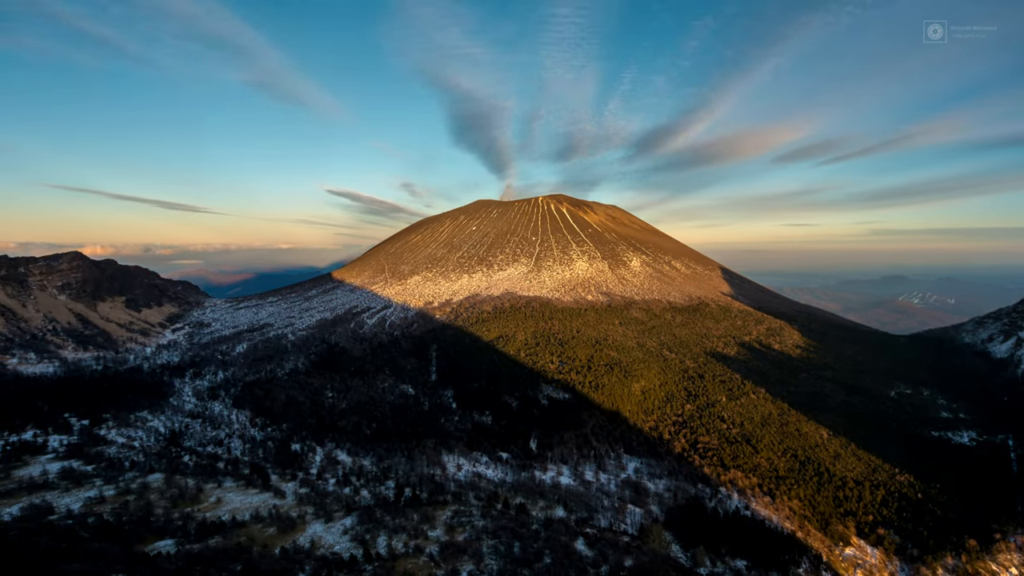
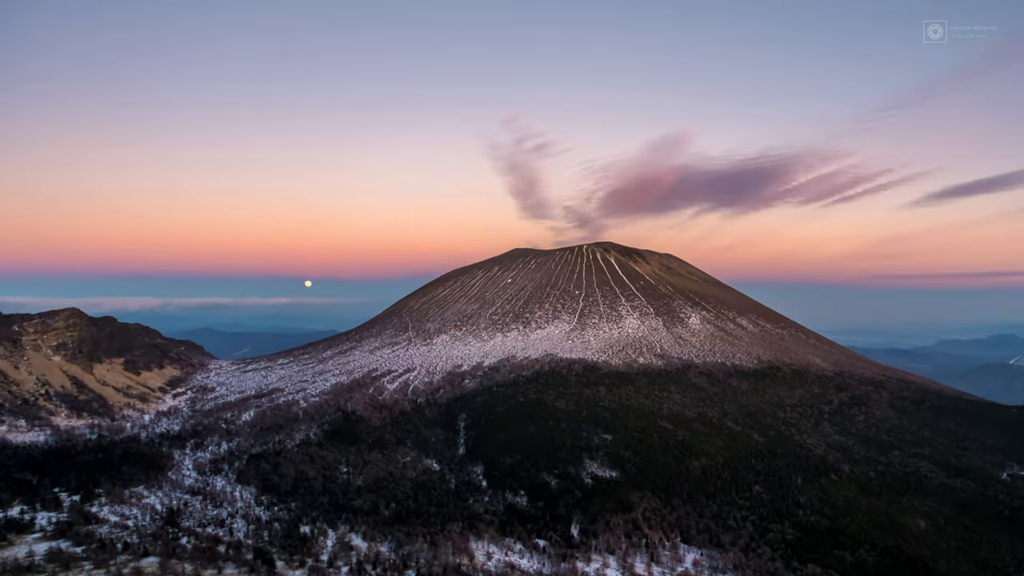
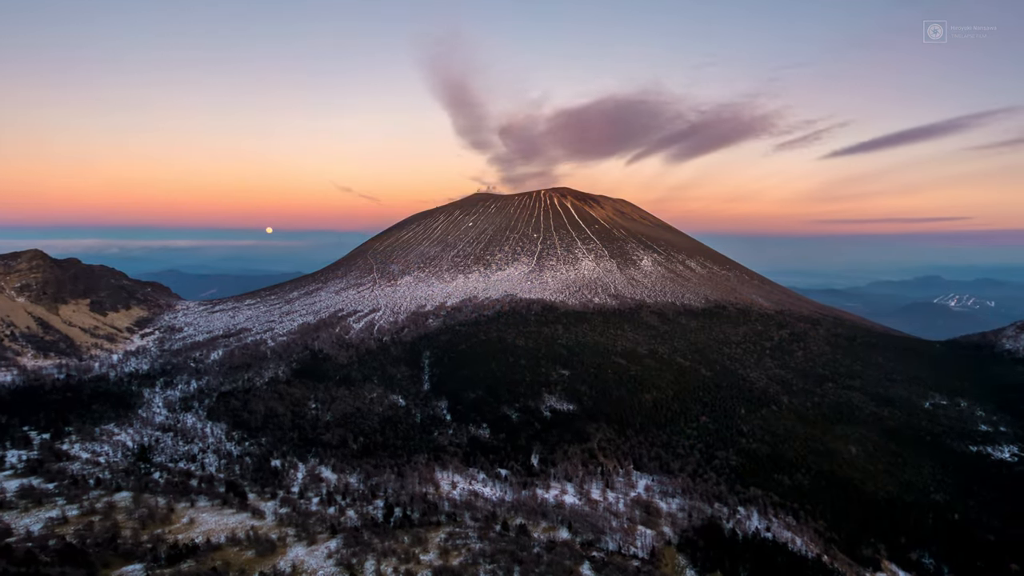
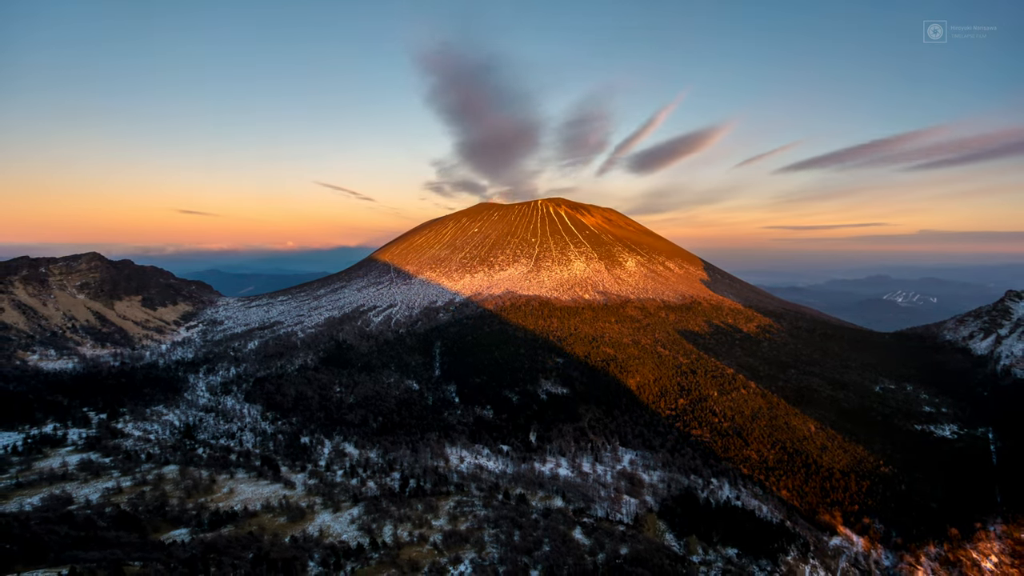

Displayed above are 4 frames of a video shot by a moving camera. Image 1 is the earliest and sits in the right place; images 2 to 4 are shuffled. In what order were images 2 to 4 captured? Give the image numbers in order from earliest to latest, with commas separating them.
4, 3, 2
